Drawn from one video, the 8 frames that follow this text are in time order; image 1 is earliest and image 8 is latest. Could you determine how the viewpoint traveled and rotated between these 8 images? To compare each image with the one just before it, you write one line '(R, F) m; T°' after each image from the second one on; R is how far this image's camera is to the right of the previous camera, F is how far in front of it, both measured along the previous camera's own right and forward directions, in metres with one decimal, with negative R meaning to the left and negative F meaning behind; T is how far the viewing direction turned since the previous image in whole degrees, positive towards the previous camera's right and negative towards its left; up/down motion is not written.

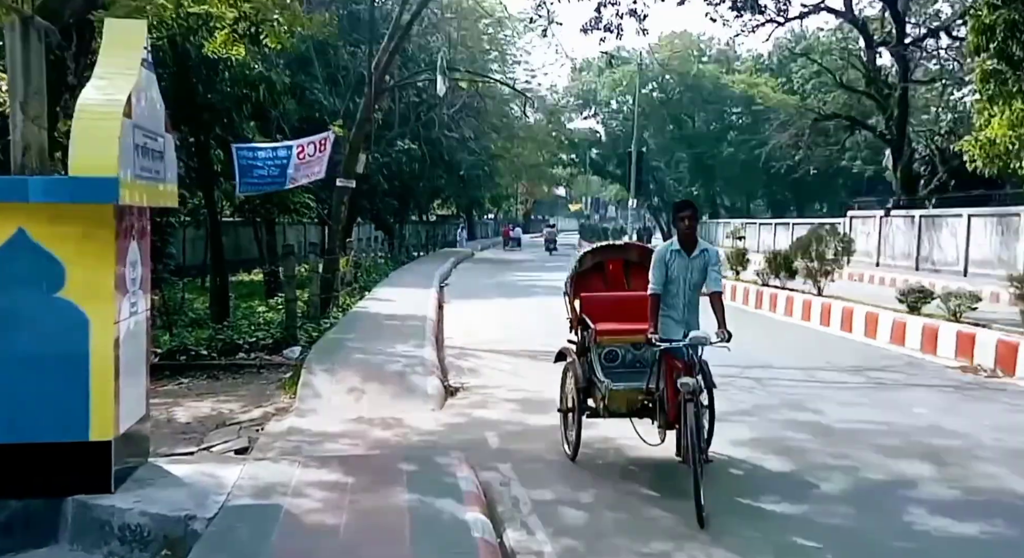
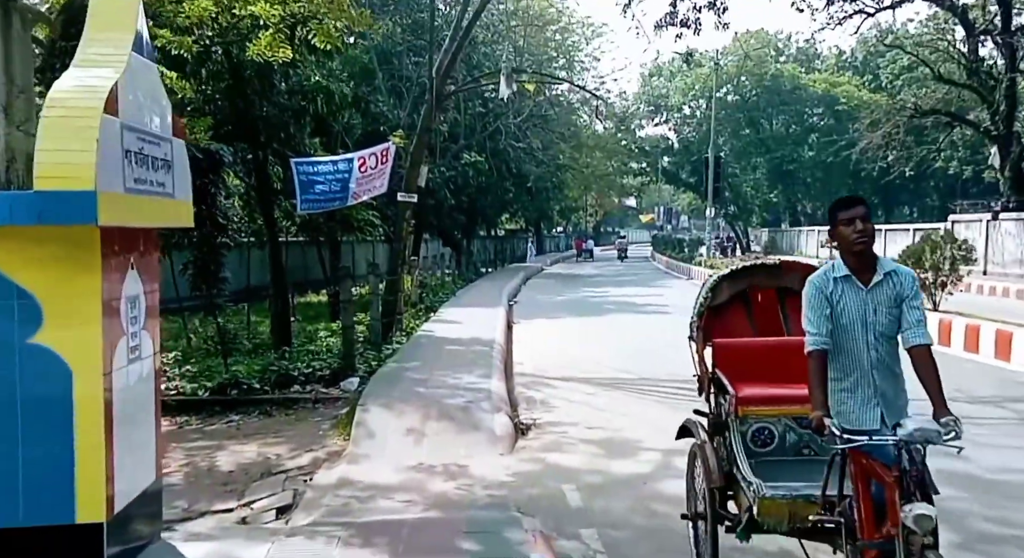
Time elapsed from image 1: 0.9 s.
(-0.1, +0.9) m; -4°
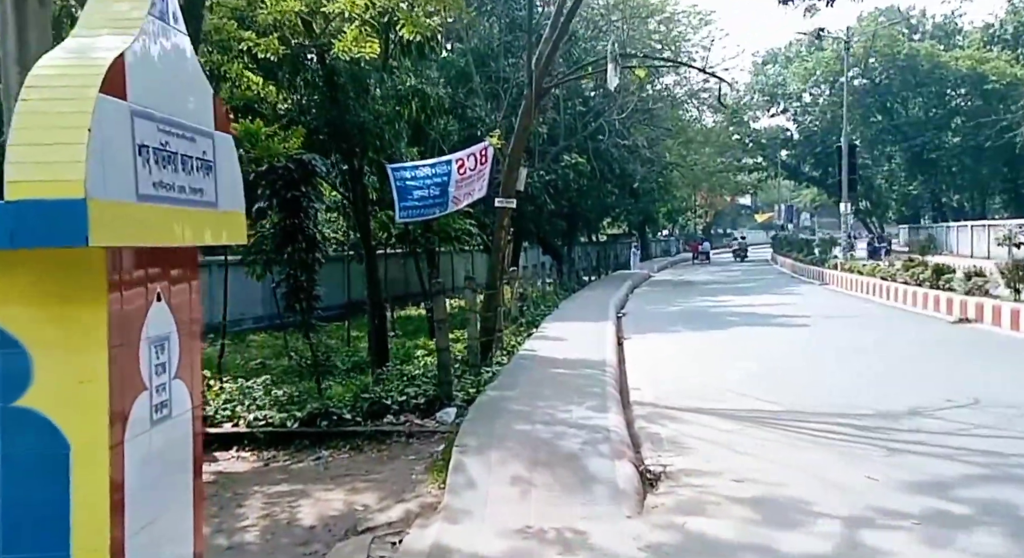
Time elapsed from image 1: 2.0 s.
(-0.1, +1.1) m; -6°
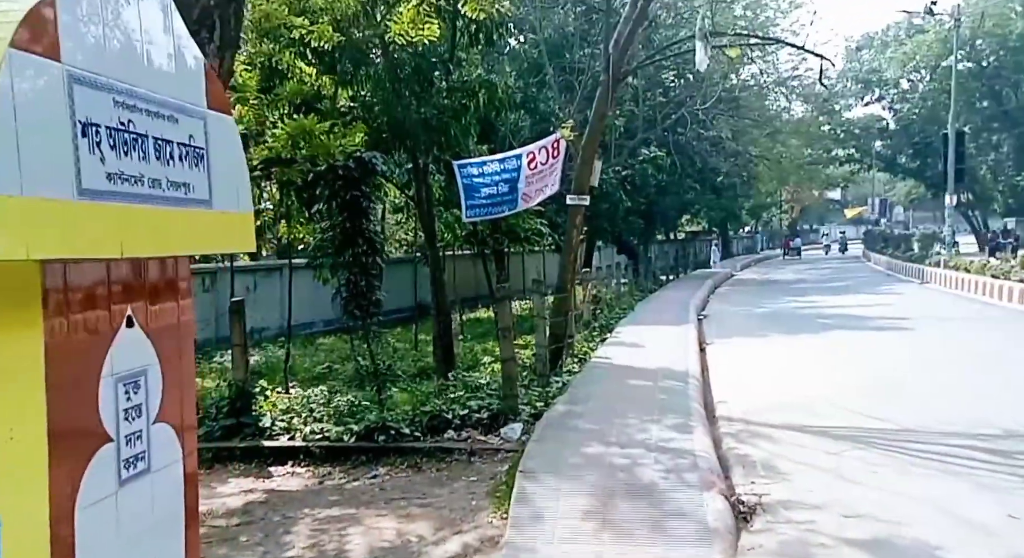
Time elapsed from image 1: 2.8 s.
(0.0, +0.7) m; -5°
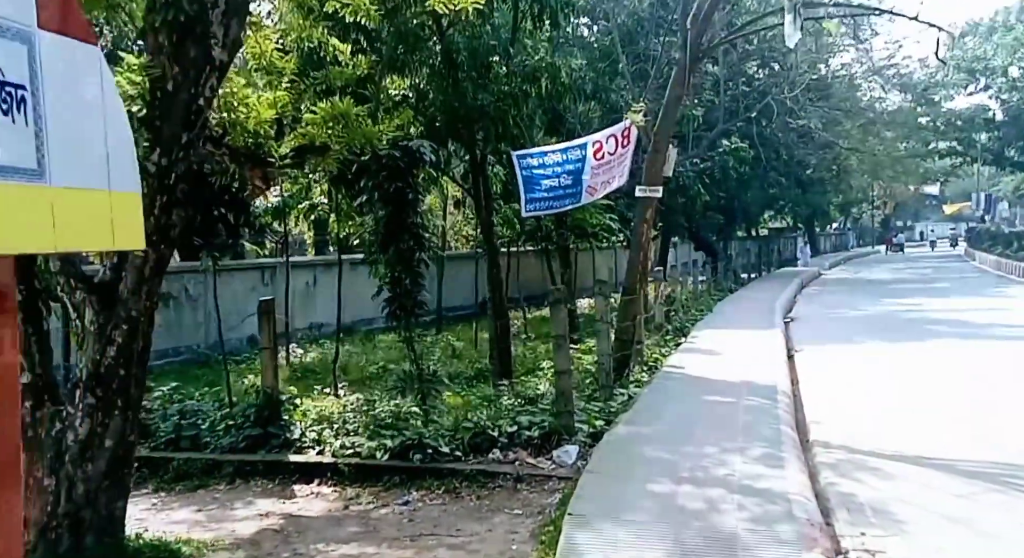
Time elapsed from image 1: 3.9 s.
(+0.1, +1.0) m; -5°
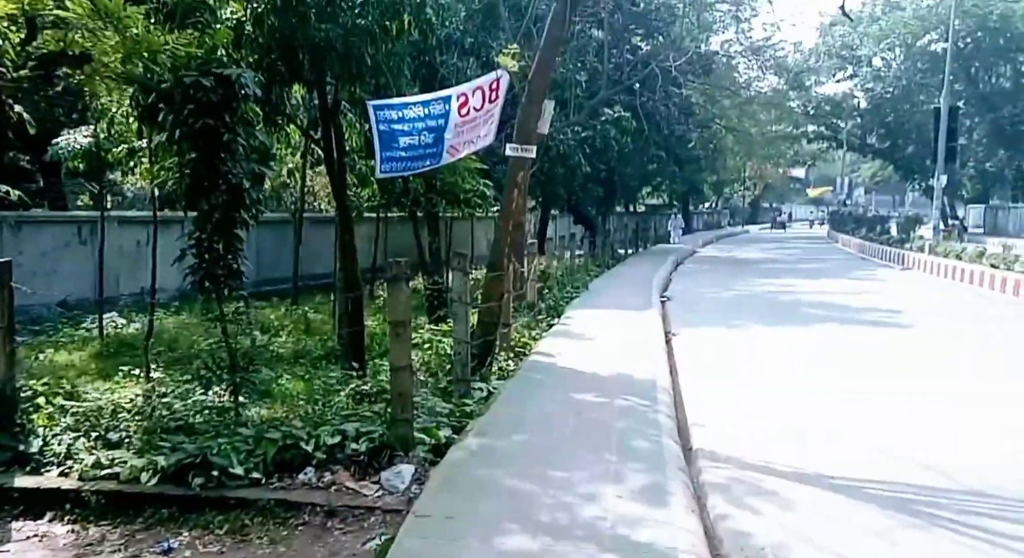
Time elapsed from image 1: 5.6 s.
(+0.3, +1.5) m; +8°
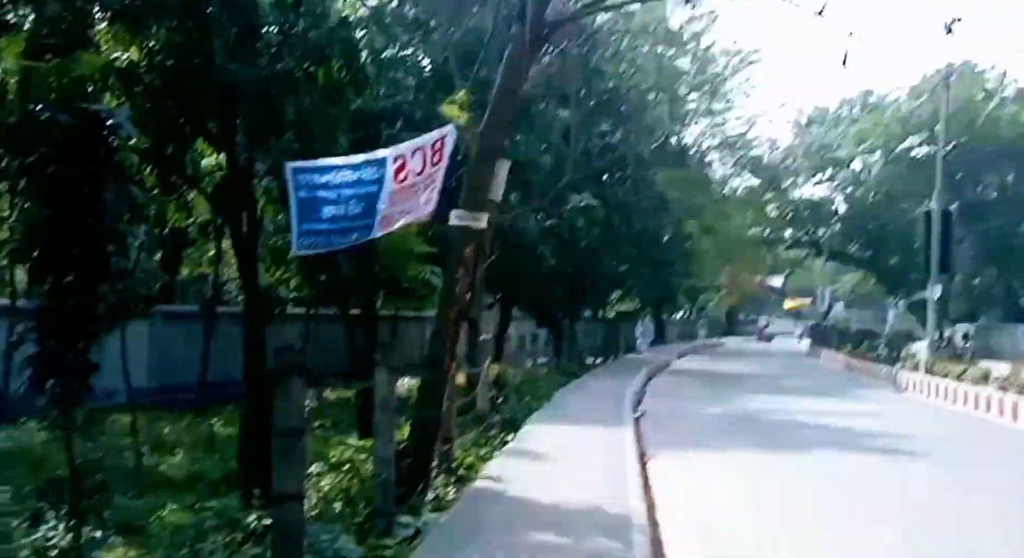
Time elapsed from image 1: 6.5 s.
(+0.1, +1.6) m; +2°
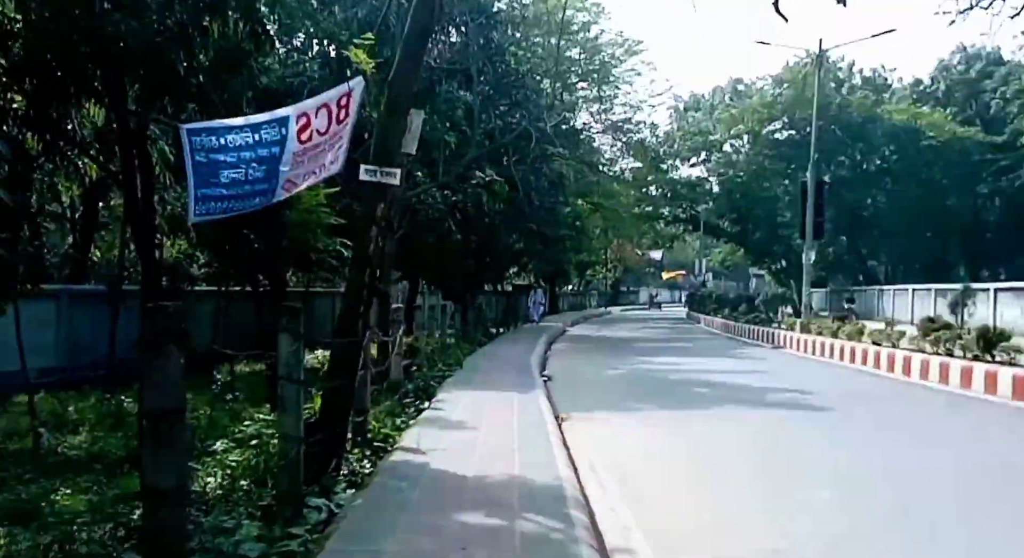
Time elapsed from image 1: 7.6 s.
(-0.1, +0.2) m; +6°
